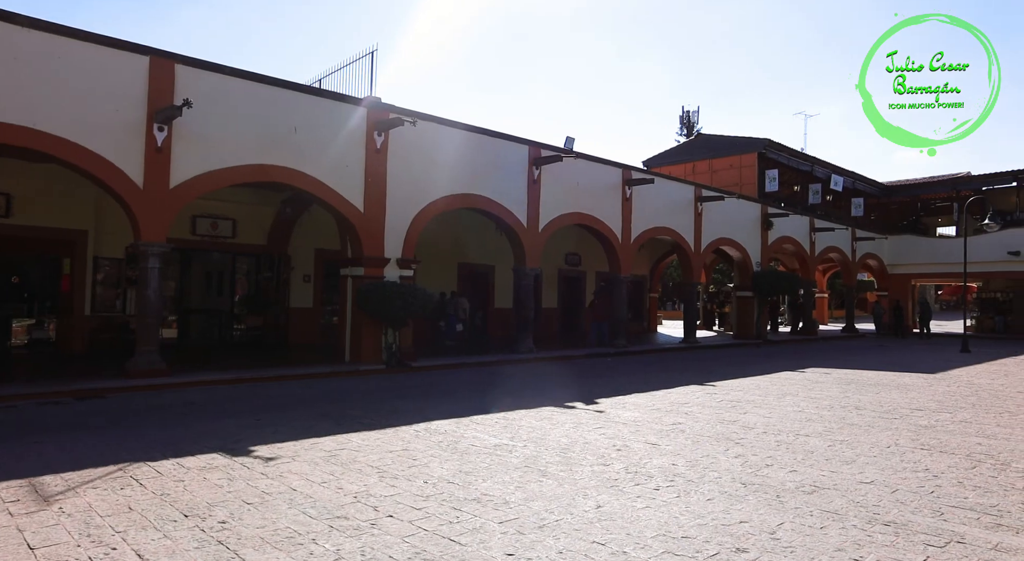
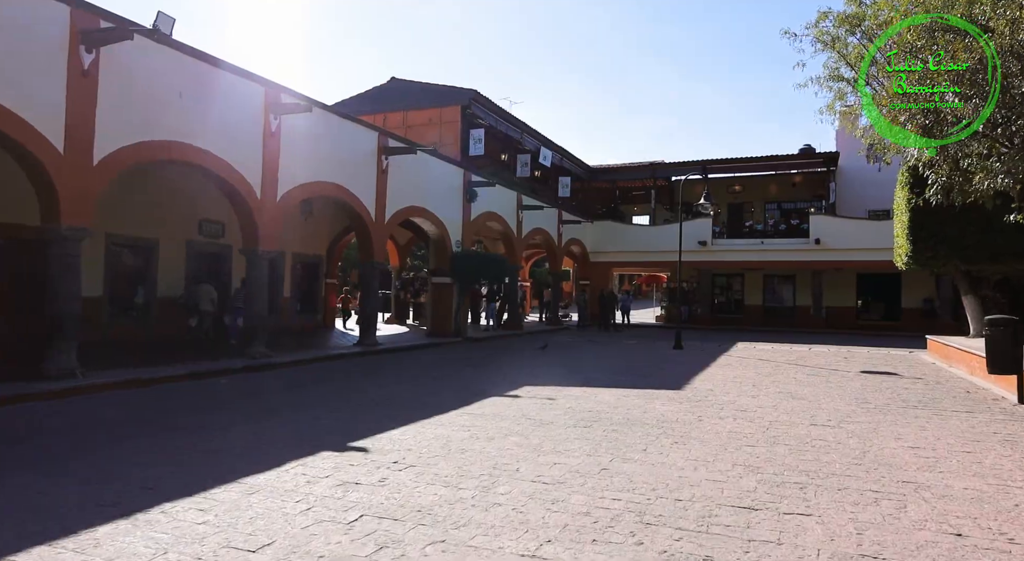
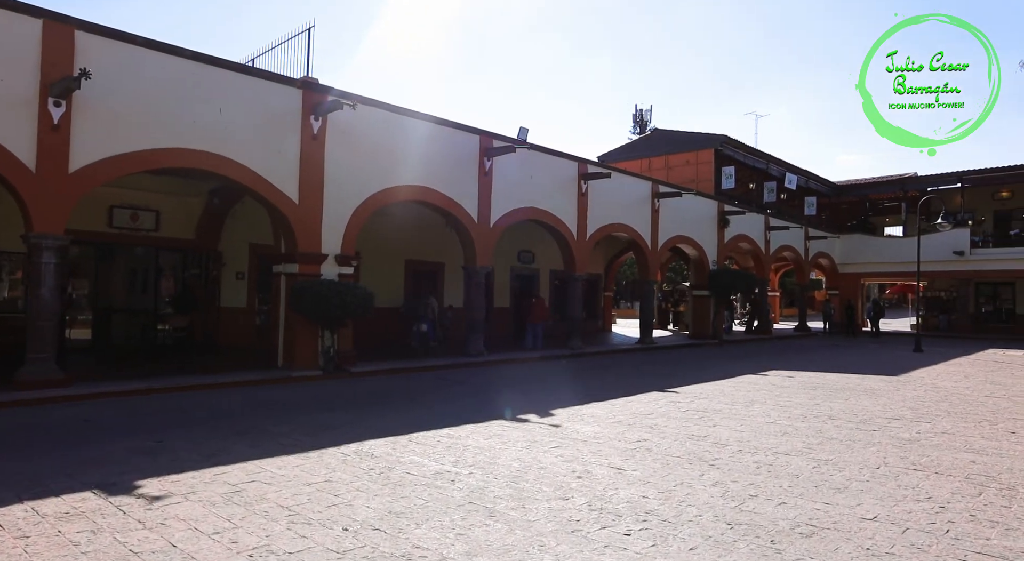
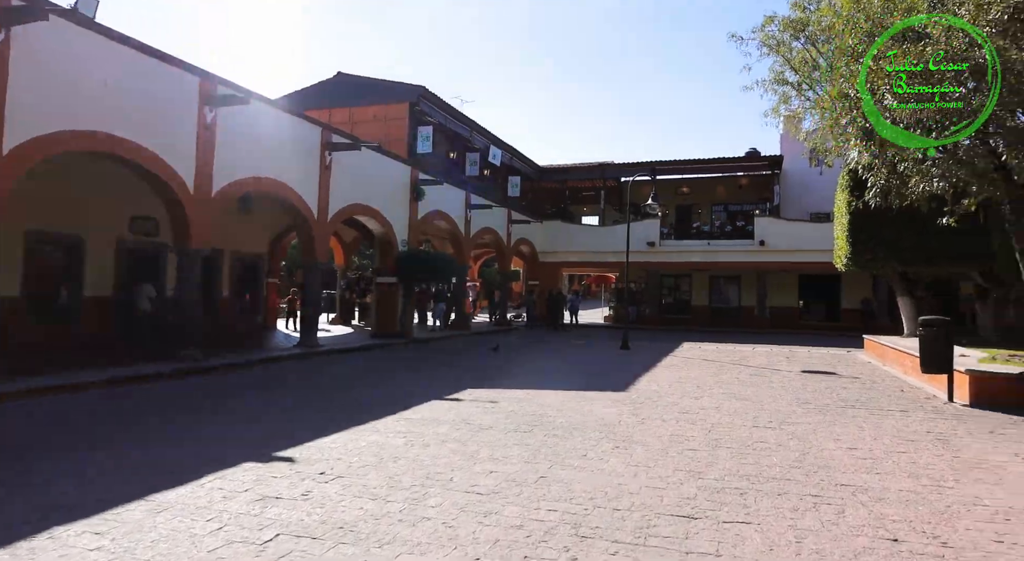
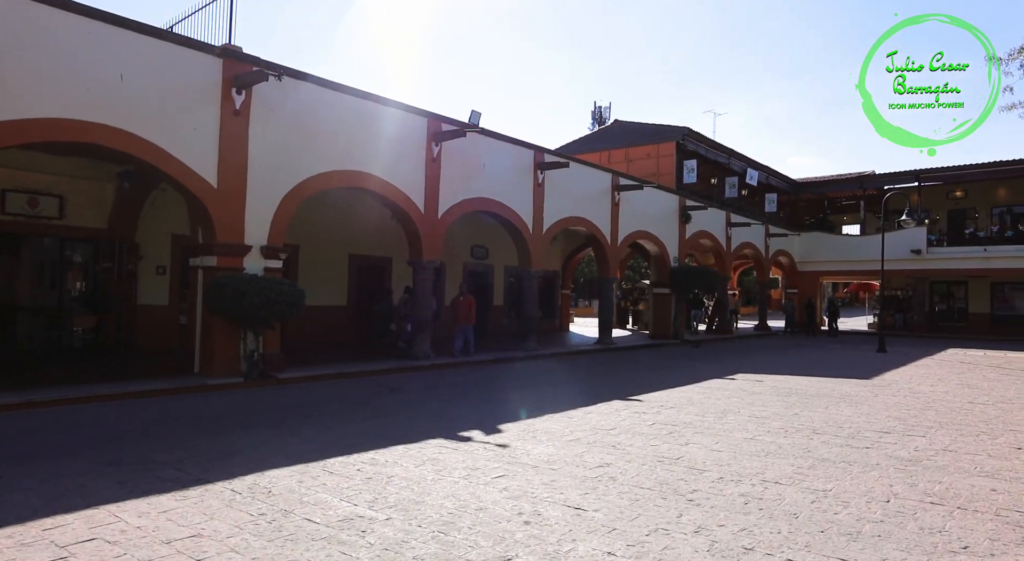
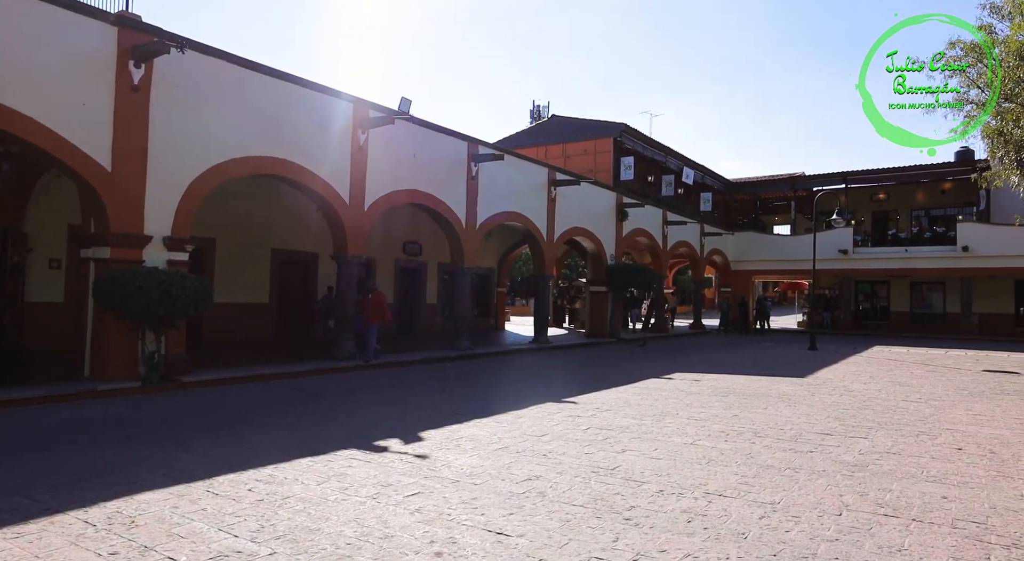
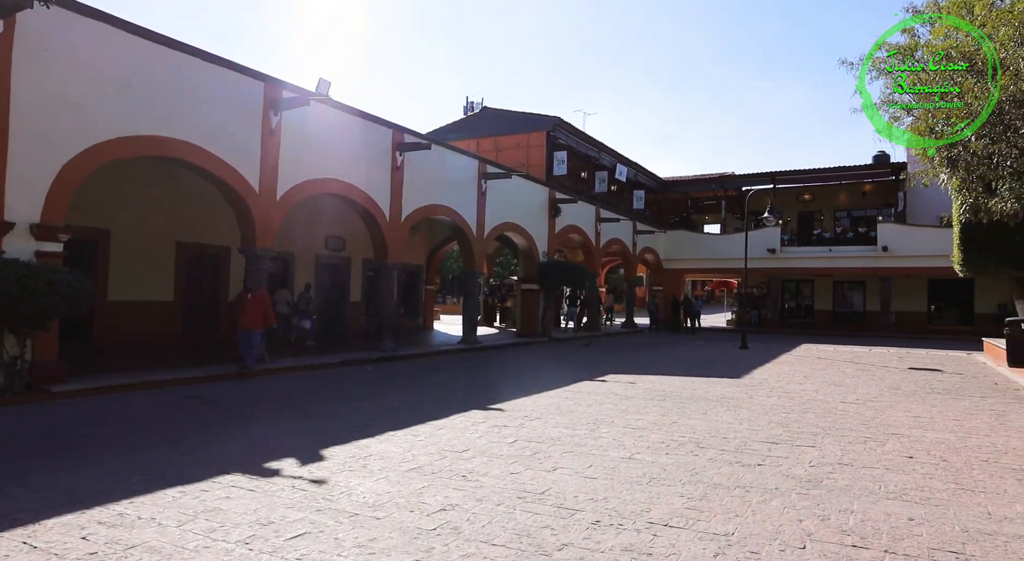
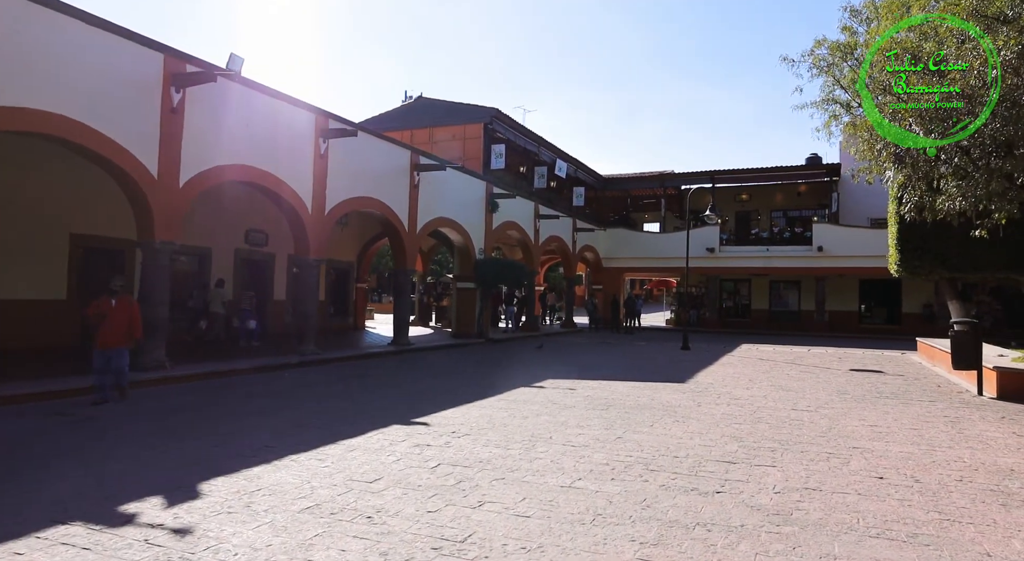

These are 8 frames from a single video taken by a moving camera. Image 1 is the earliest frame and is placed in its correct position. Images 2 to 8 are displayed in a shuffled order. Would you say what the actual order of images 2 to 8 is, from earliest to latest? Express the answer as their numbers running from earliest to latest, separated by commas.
3, 5, 6, 7, 8, 2, 4
